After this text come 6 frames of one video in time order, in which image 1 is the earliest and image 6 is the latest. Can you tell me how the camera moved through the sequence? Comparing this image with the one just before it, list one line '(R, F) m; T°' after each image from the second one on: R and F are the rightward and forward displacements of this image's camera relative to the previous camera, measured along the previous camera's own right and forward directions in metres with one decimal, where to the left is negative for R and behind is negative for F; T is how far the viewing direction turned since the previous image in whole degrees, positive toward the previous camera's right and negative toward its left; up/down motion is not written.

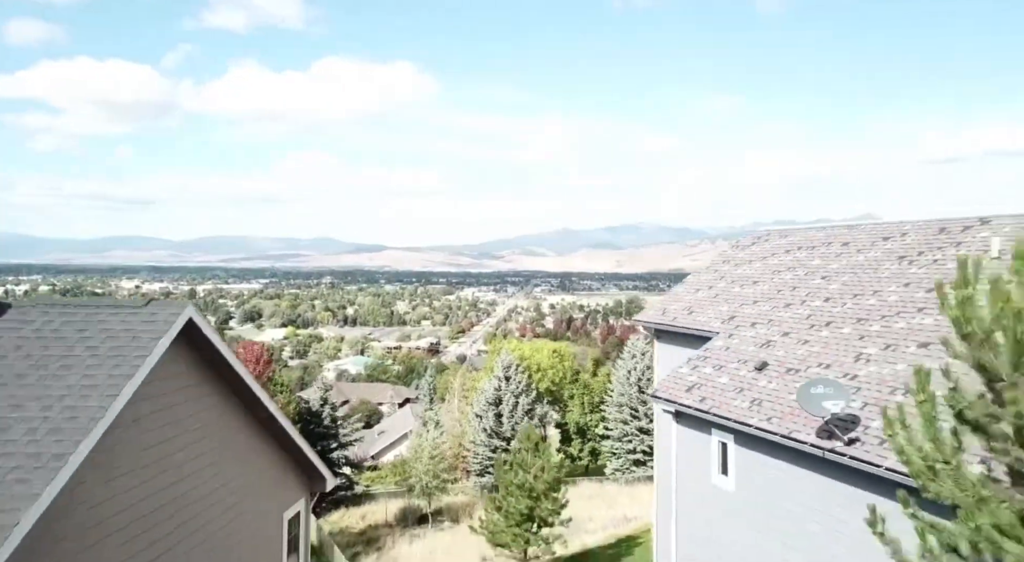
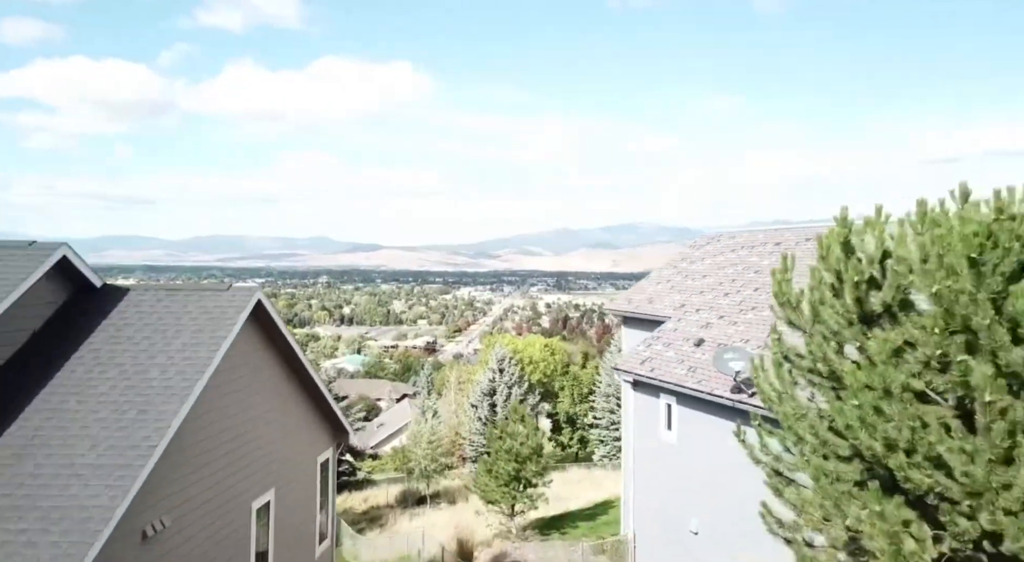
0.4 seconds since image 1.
(+0.2, -4.0) m; 0°
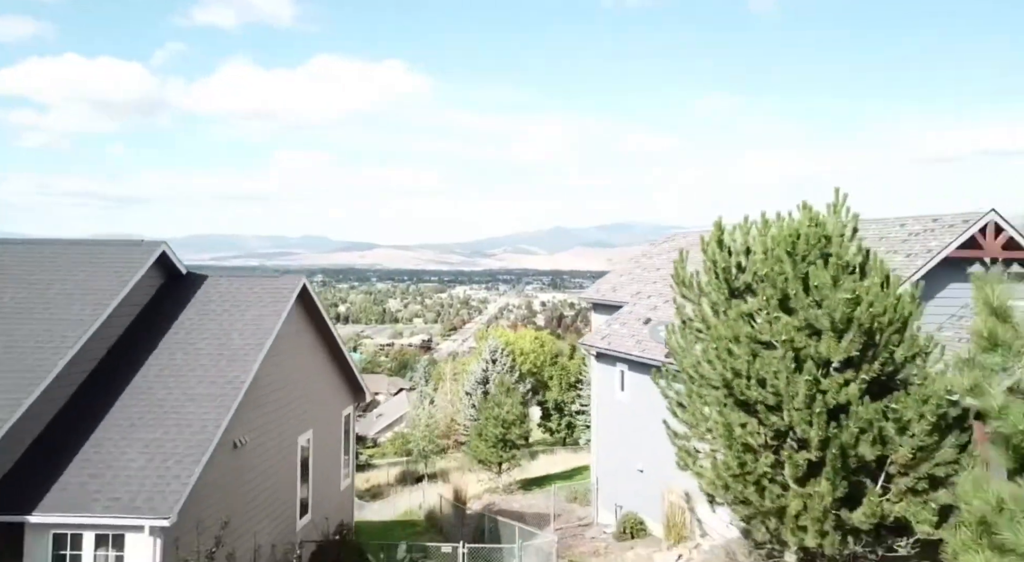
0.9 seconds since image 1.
(+0.3, -4.9) m; 0°
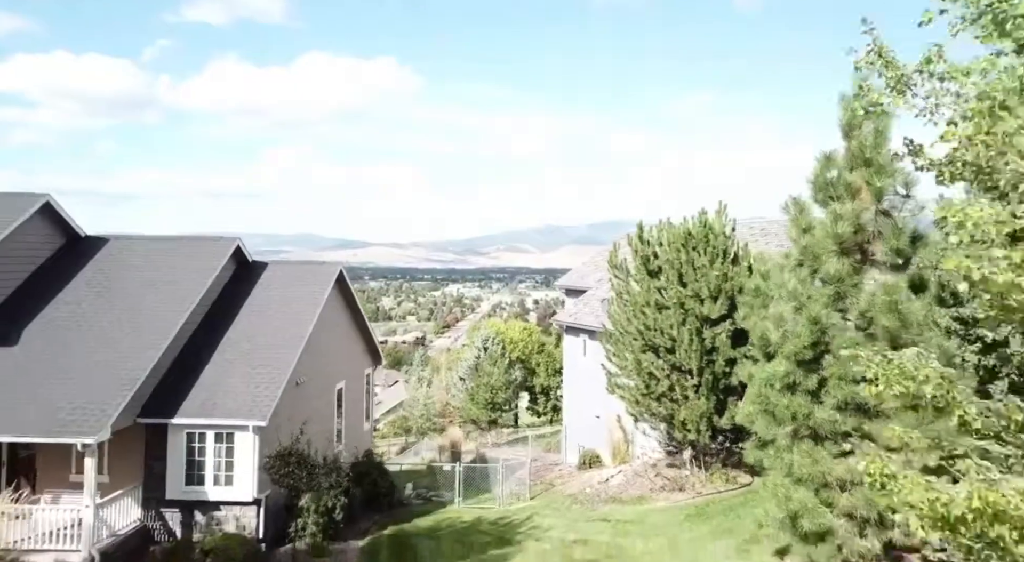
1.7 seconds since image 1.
(+0.3, -6.6) m; 0°
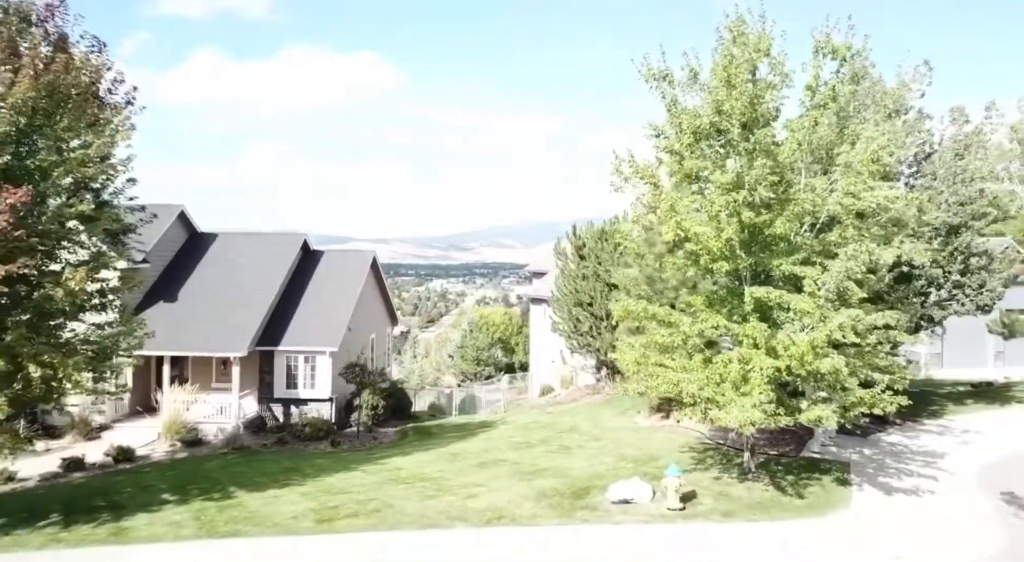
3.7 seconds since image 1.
(+0.2, -11.7) m; +1°
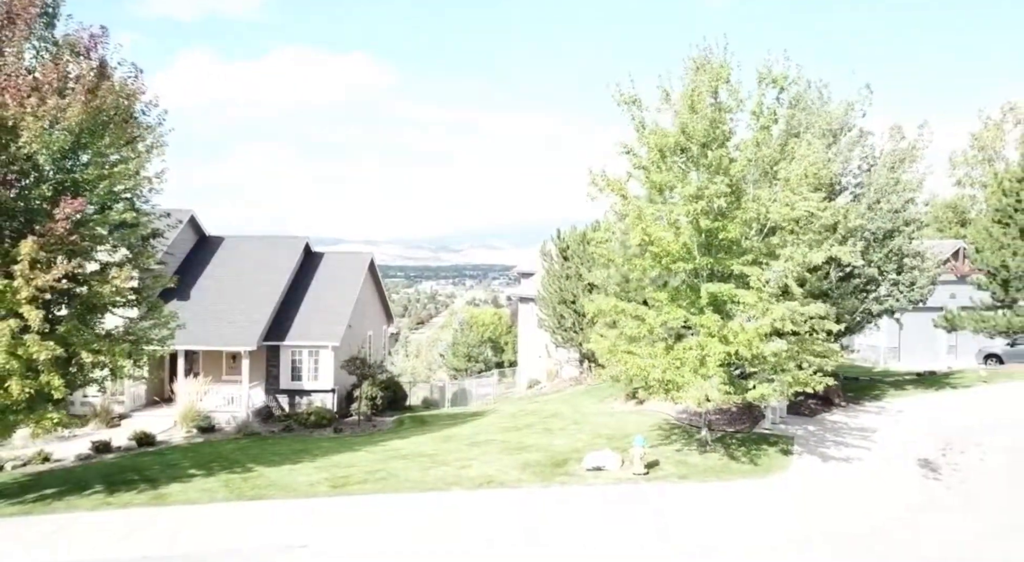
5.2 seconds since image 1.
(0.0, -2.5) m; +1°
